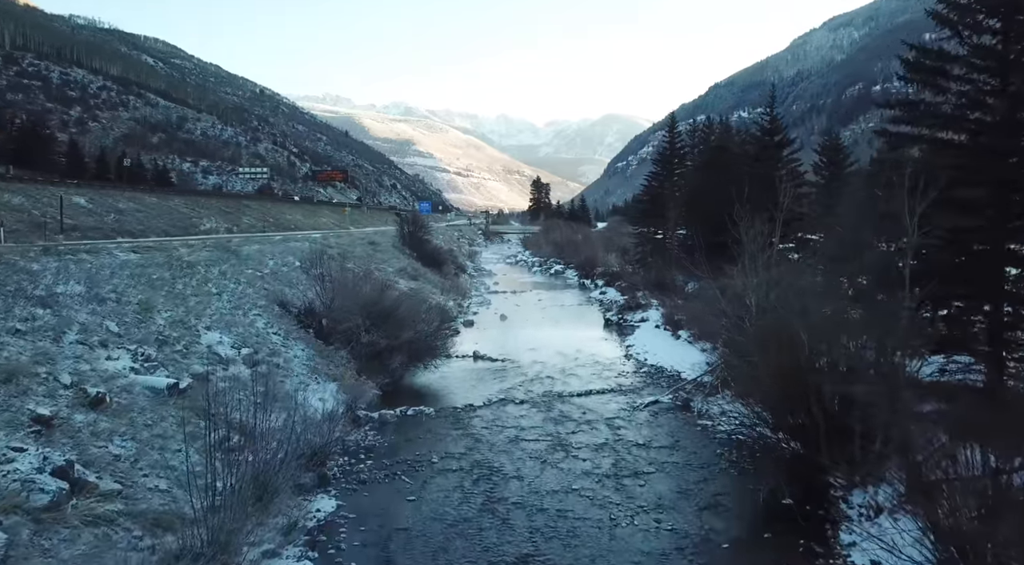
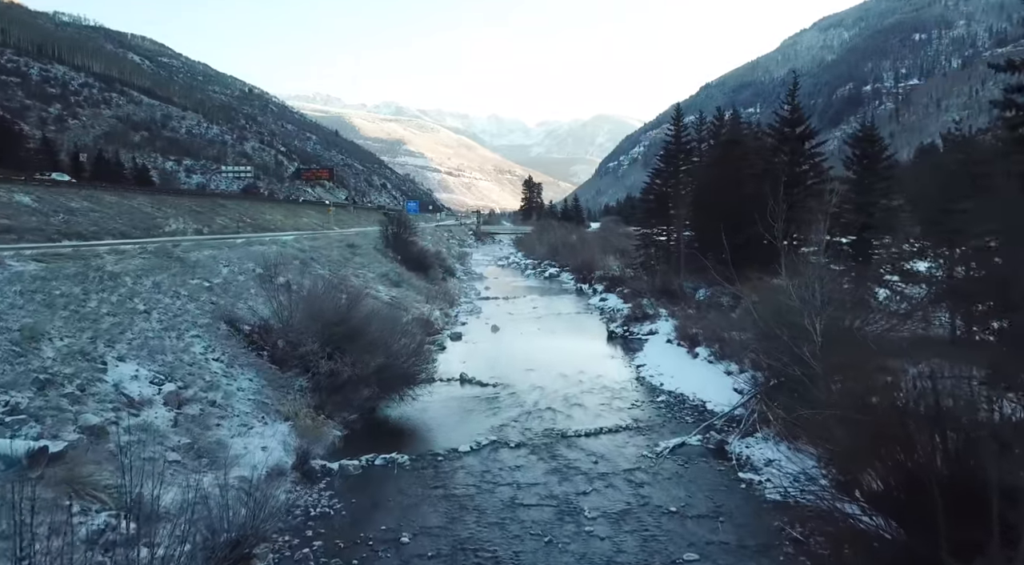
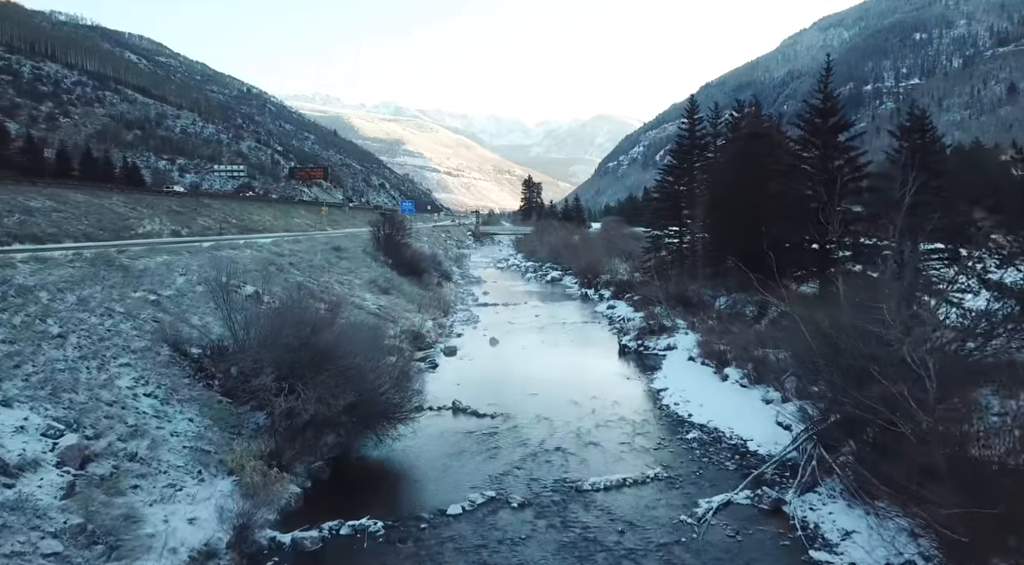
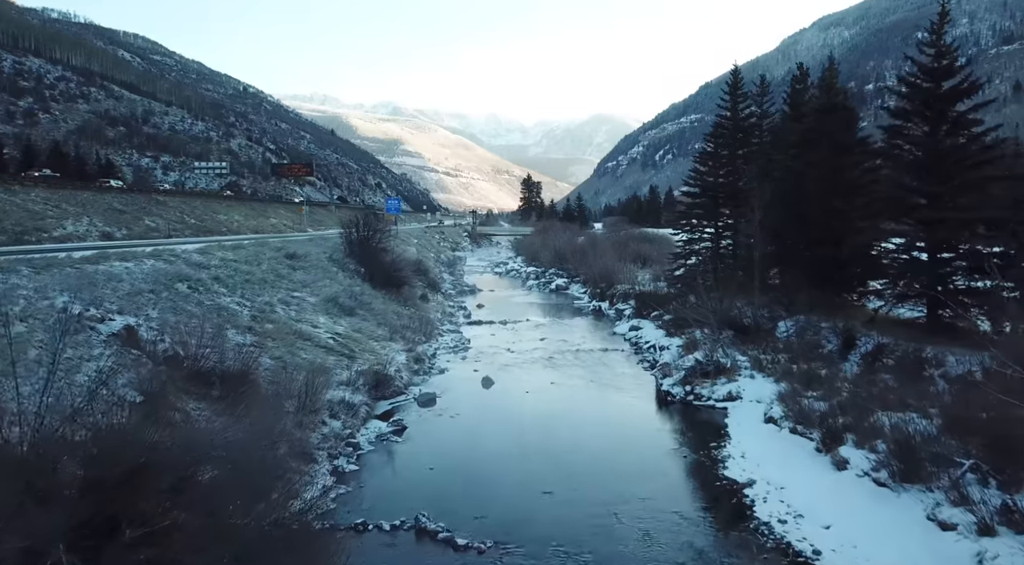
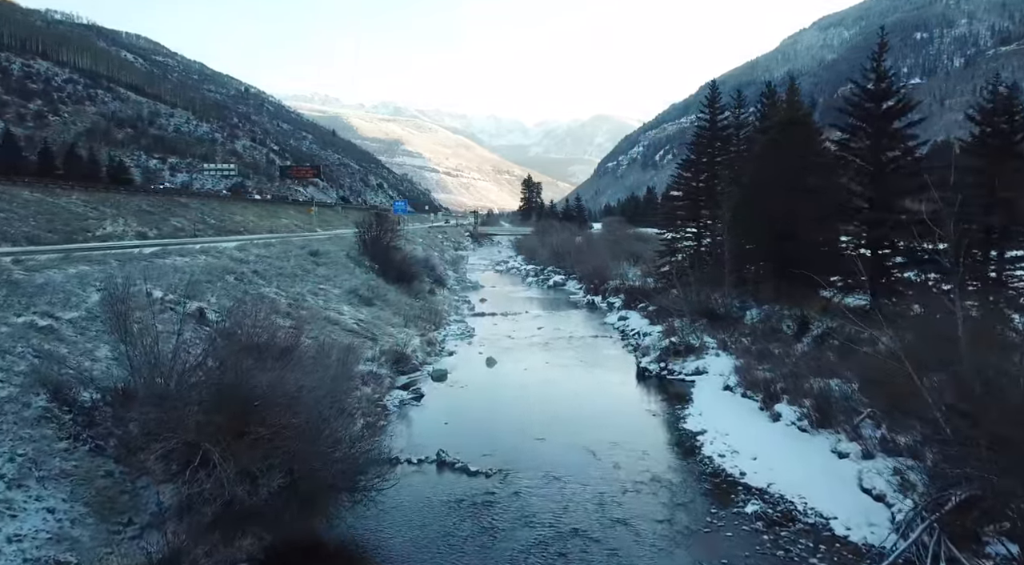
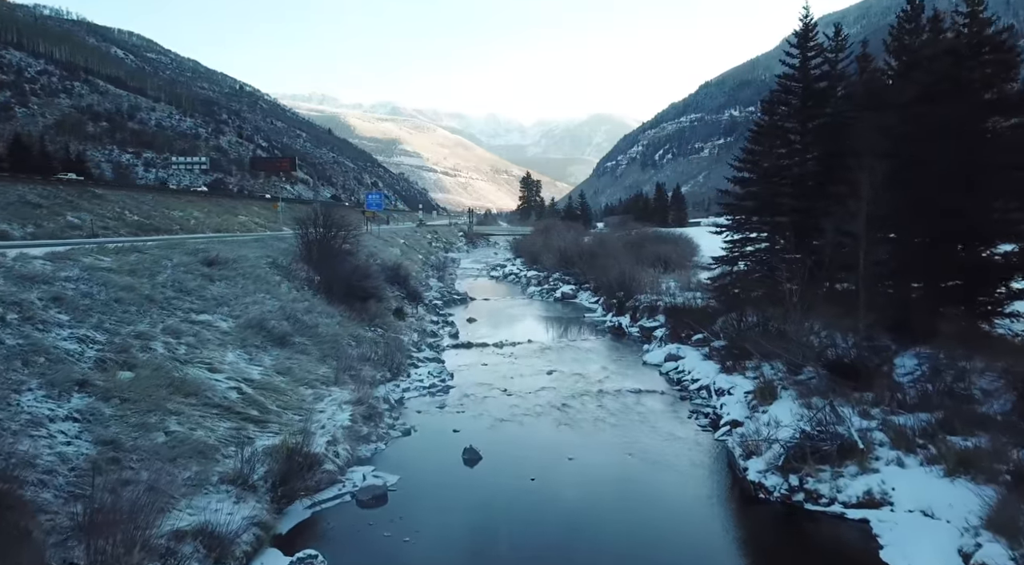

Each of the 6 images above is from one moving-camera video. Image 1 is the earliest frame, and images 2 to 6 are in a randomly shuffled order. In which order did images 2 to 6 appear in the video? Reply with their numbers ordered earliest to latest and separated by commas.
2, 3, 5, 4, 6
